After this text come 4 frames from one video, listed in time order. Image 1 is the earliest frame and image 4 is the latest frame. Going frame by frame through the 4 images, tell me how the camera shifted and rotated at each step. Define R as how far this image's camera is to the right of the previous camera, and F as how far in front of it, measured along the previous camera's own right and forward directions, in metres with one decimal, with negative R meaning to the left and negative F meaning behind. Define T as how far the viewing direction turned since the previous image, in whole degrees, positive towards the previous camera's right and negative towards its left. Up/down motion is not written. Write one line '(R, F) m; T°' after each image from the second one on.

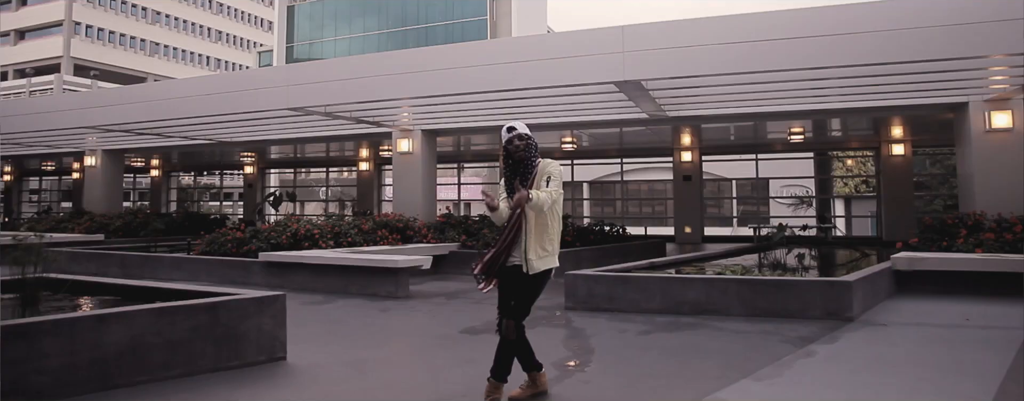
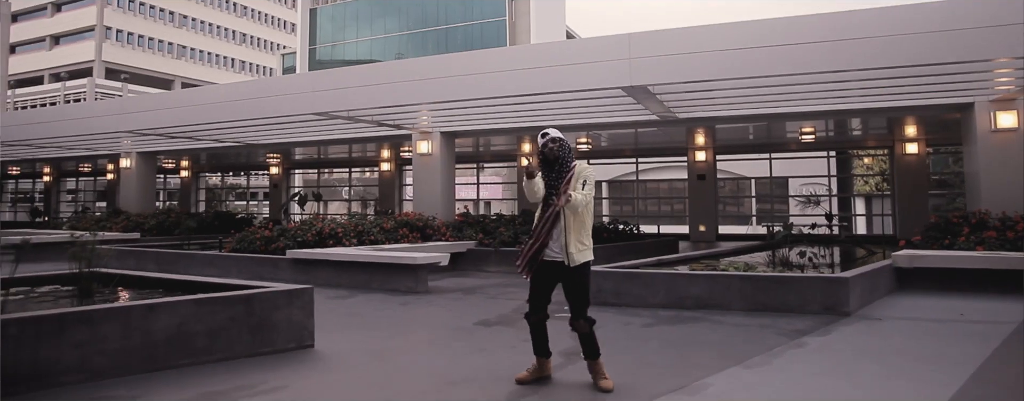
(+0.1, -0.4) m; -2°
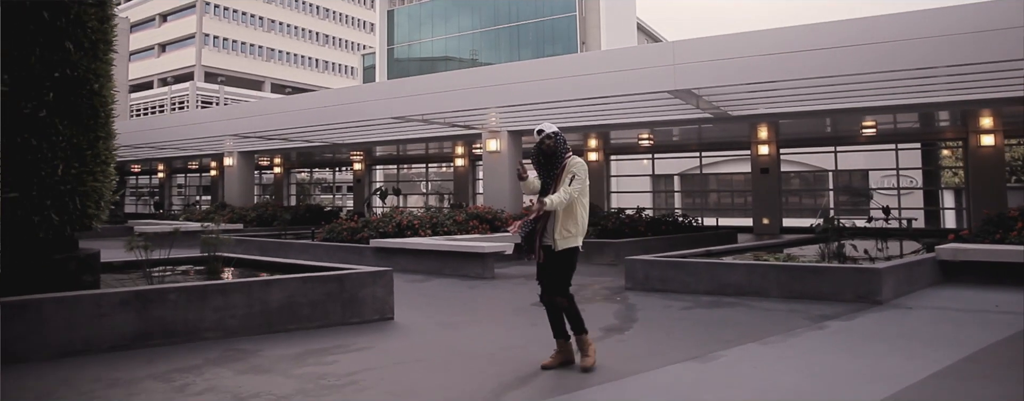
(+0.3, -0.9) m; -7°
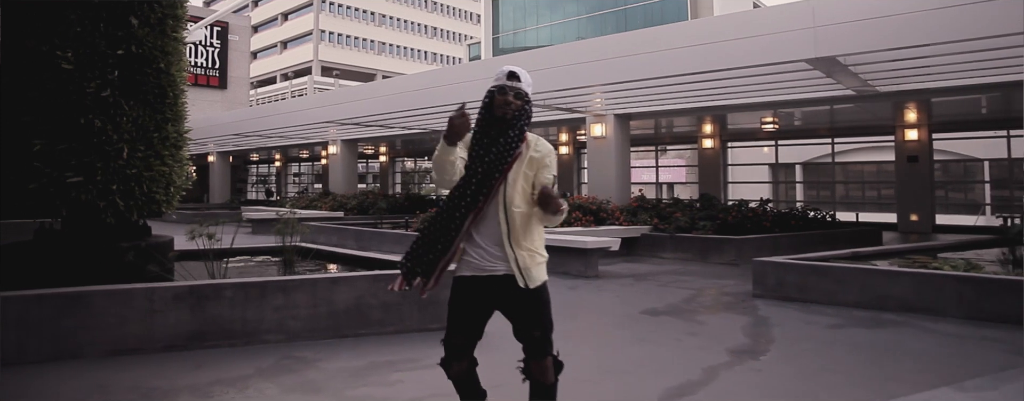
(0.0, +1.0) m; -9°
